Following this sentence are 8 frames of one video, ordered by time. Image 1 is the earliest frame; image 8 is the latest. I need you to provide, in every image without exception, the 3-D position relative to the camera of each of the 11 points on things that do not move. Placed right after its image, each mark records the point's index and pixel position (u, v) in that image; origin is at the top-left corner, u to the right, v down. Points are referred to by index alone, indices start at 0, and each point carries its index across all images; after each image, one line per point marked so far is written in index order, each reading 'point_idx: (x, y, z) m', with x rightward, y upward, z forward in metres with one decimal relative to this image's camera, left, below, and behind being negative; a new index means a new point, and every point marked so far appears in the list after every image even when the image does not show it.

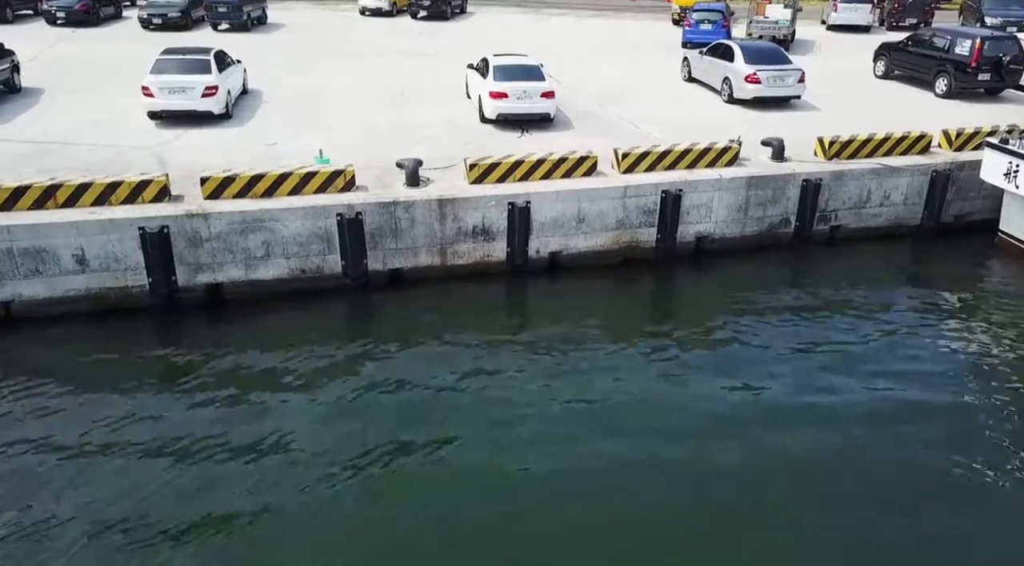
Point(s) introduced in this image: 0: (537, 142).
0: (+0.5, +2.7, +16.2) m
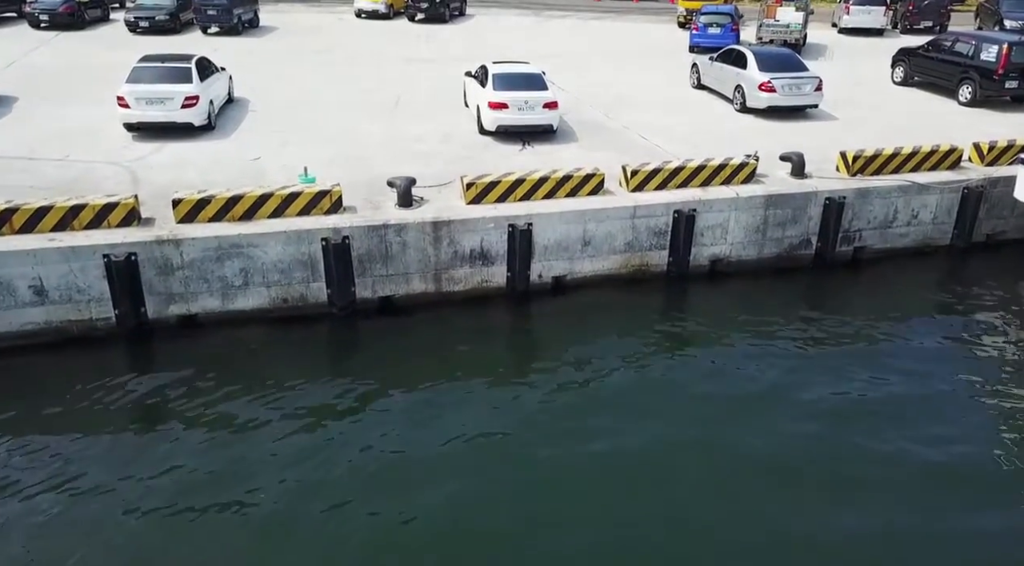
0: (+0.5, +2.3, +15.2) m
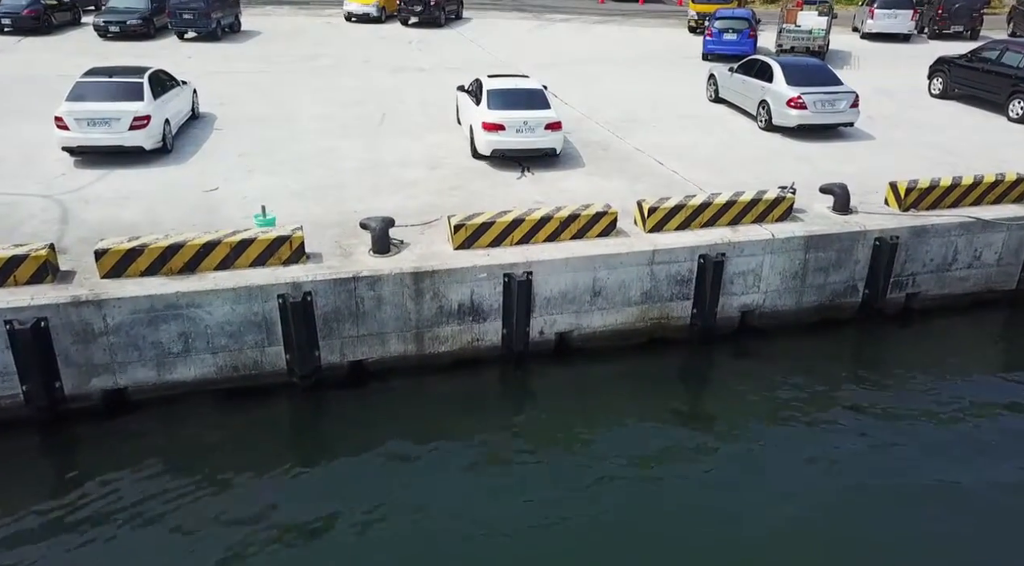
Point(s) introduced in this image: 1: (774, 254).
0: (+0.4, +1.6, +13.2) m
1: (+3.5, +0.4, +11.2) m
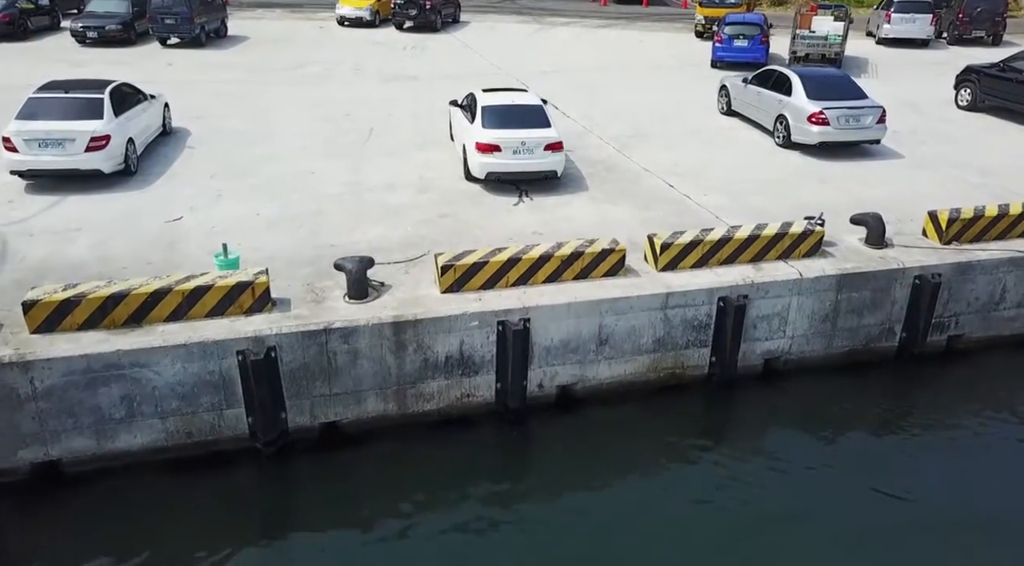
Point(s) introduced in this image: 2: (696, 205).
0: (+0.4, +1.0, +12.0) m
1: (+3.5, -0.1, +10.0) m
2: (+2.7, +1.2, +12.4) m
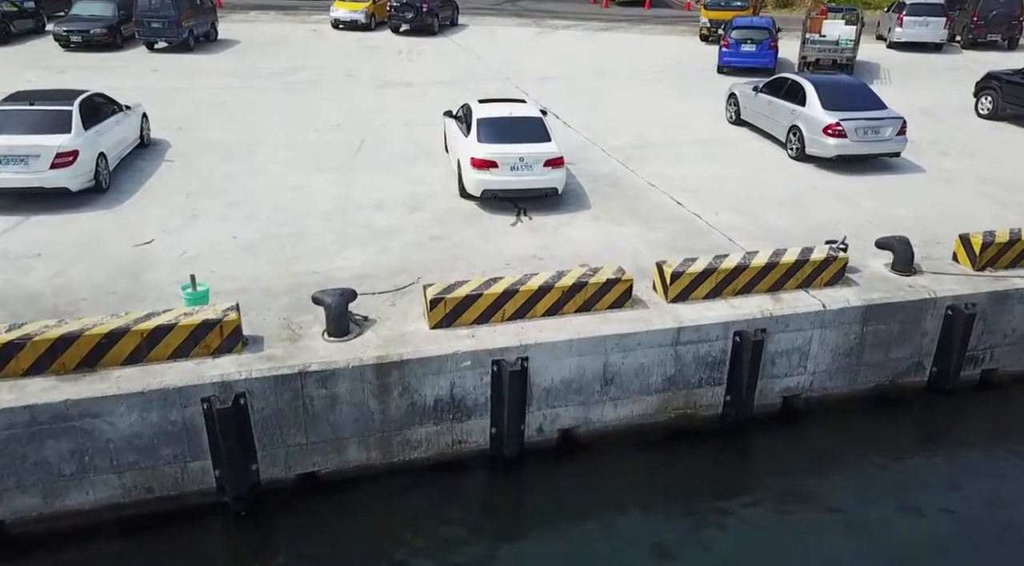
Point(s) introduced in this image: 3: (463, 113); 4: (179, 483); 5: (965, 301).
0: (+0.4, +0.7, +11.2) m
1: (+3.4, -0.5, +9.1) m
2: (+2.7, +0.8, +11.6) m
3: (-0.8, +2.7, +13.2) m
4: (-3.1, -1.8, +7.7) m
5: (+5.1, -0.2, +9.4) m
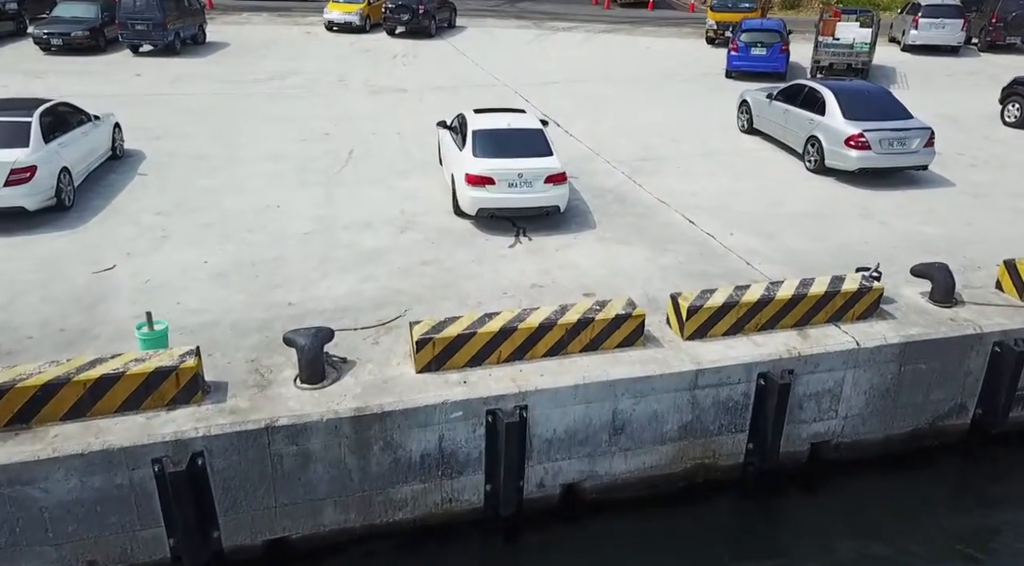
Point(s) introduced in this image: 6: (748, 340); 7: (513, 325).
0: (+0.3, +0.3, +10.2) m
1: (+3.4, -0.8, +8.2) m
2: (+2.7, +0.5, +10.6) m
3: (-0.8, +2.3, +12.2) m
4: (-3.1, -2.2, +6.7) m
5: (+5.1, -0.5, +8.5) m
6: (+2.3, -0.6, +8.1) m
7: (0.0, -0.4, +7.6) m
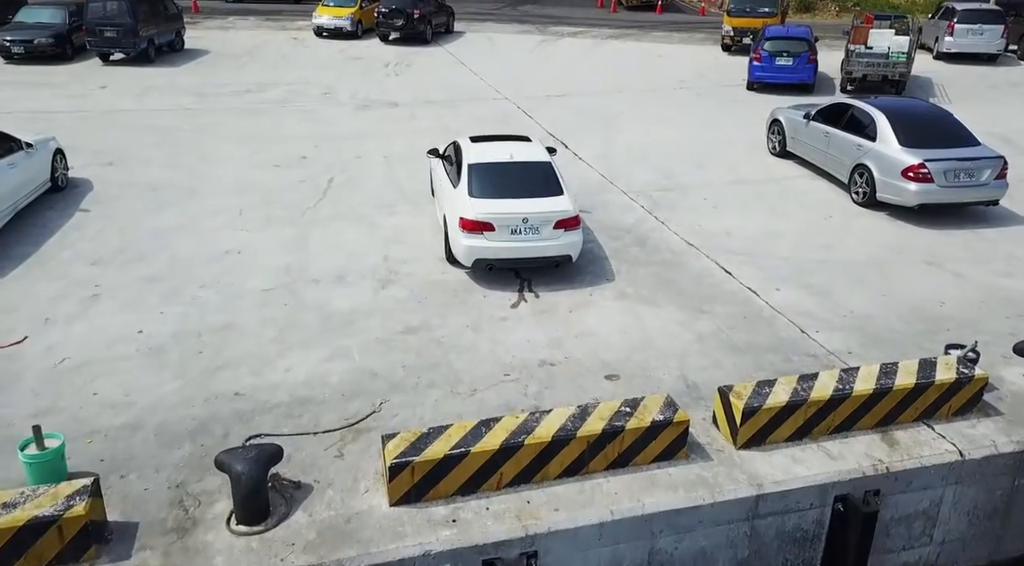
0: (+0.4, -0.4, +8.4) m
1: (+3.4, -1.5, +6.4) m
2: (+2.7, -0.2, +8.8) m
3: (-0.8, +1.6, +10.4) m
4: (-3.1, -2.9, +4.9) m
5: (+5.1, -1.3, +6.7) m
6: (+2.3, -1.3, +6.3) m
7: (0.0, -1.1, +5.8) m
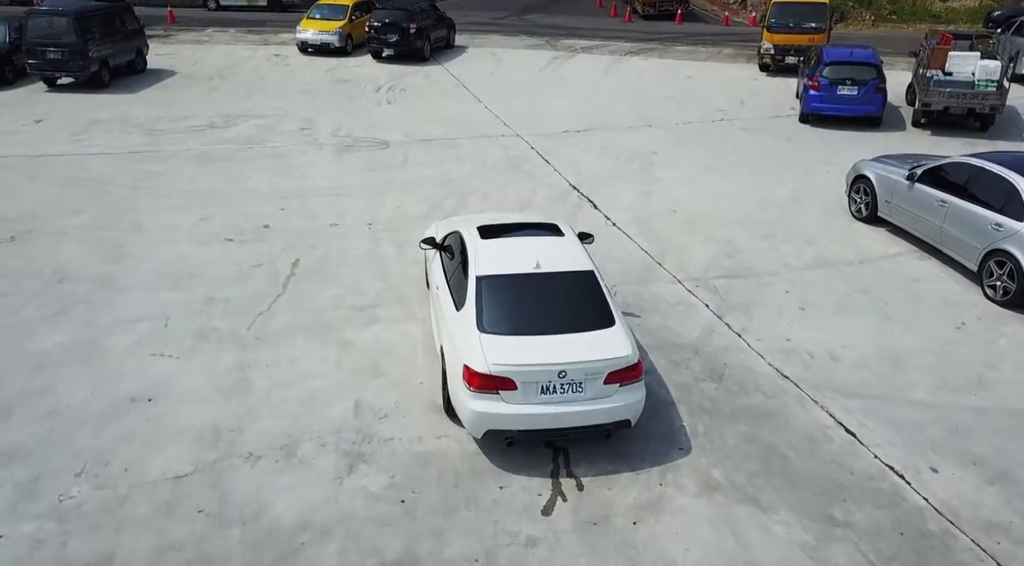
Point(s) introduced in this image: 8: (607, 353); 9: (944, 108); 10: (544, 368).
0: (+0.6, -1.7, +5.4) m
1: (+3.7, -2.9, +3.4) m
2: (+2.9, -1.6, +5.8) m
3: (-0.5, +0.3, +7.4) m
4: (-2.8, -4.2, +1.9) m
5: (+5.4, -2.6, +3.7) m
6: (+2.6, -2.6, +3.4) m
7: (+0.3, -2.4, +2.8) m
8: (+0.7, -0.5, +6.0) m
9: (+8.0, +3.3, +15.4) m
10: (+0.2, -0.6, +5.9) m
